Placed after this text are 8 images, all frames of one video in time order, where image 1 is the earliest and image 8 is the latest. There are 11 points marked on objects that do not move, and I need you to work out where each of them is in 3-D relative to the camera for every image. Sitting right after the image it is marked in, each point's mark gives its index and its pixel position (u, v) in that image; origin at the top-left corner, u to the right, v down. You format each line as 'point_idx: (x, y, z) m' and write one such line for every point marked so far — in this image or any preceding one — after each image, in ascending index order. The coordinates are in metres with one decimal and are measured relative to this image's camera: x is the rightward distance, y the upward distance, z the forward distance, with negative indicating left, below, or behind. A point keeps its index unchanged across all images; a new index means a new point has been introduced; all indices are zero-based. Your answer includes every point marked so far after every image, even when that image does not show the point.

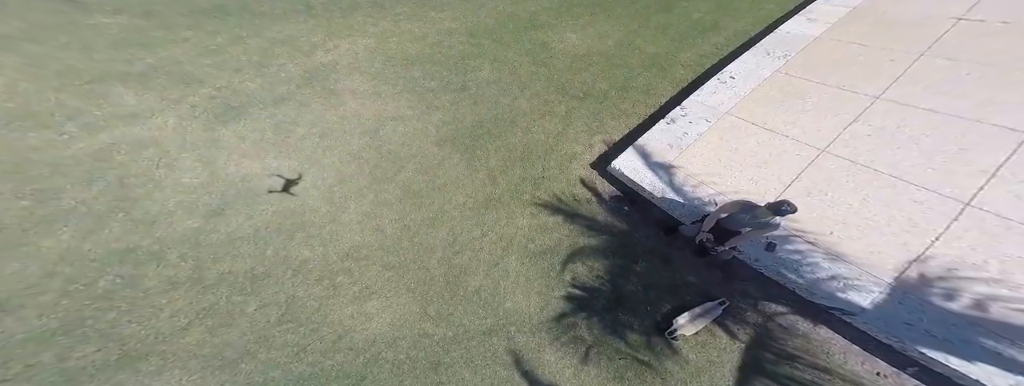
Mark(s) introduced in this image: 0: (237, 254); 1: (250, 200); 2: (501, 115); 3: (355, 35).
0: (-3.3, -0.7, +3.1) m
1: (-3.7, -0.1, +3.6) m
2: (-0.2, +1.5, +4.7) m
3: (-3.8, +3.7, +6.2) m
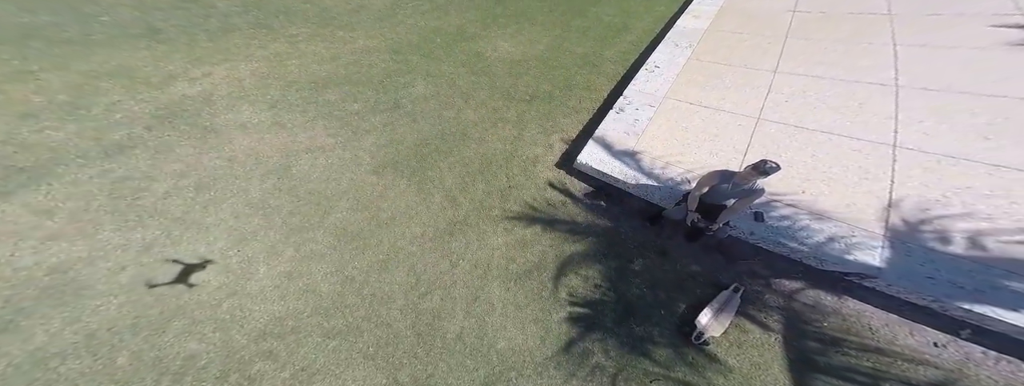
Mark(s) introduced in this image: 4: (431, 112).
0: (-3.3, -1.4, +1.8) m
1: (-3.8, -0.9, +2.2) m
2: (-1.0, +1.1, +4.3) m
3: (-5.3, +2.5, +4.9) m
4: (-1.4, +1.5, +4.5) m
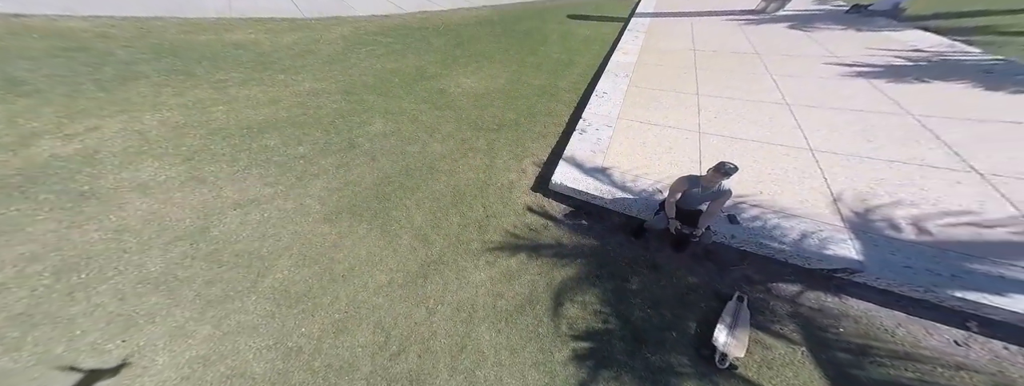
0: (-3.0, -1.7, +0.9) m
1: (-3.7, -1.4, +1.2) m
2: (-1.6, +0.4, +4.0) m
3: (-6.0, +1.3, +4.1) m
4: (-2.0, +0.7, +4.3) m
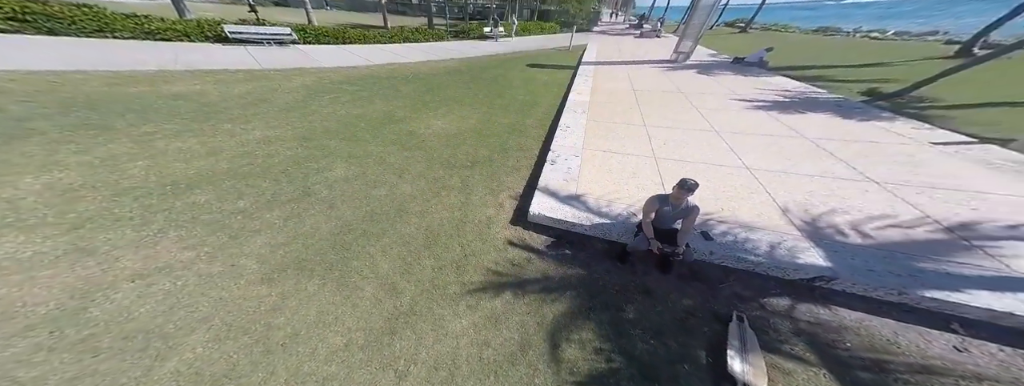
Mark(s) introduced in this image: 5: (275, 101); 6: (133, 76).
0: (-2.8, -1.7, 0.0) m
1: (-3.5, -1.5, +0.3) m
2: (-1.9, -0.2, +3.7) m
3: (-6.4, +0.4, +3.3) m
4: (-2.4, 0.0, +4.0) m
5: (-5.9, +2.2, +6.3) m
6: (-9.9, +3.0, +6.7) m
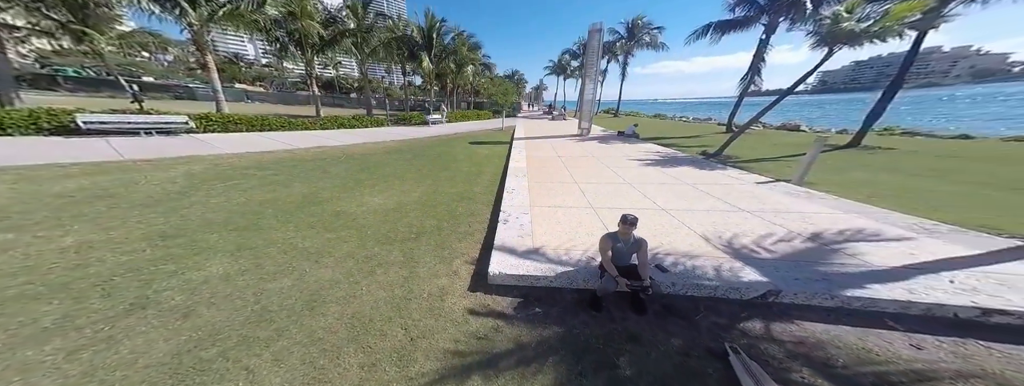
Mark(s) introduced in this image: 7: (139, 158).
0: (-2.1, -0.9, -1.4) m
1: (-2.9, -0.8, -1.2) m
2: (-2.4, -1.1, +2.7) m
3: (-6.7, -0.3, +1.3) m
4: (-3.0, -1.0, +2.9) m
5: (-7.2, +0.1, +4.8) m
6: (-11.3, +0.7, +4.3) m
7: (-10.8, +1.0, +7.5) m
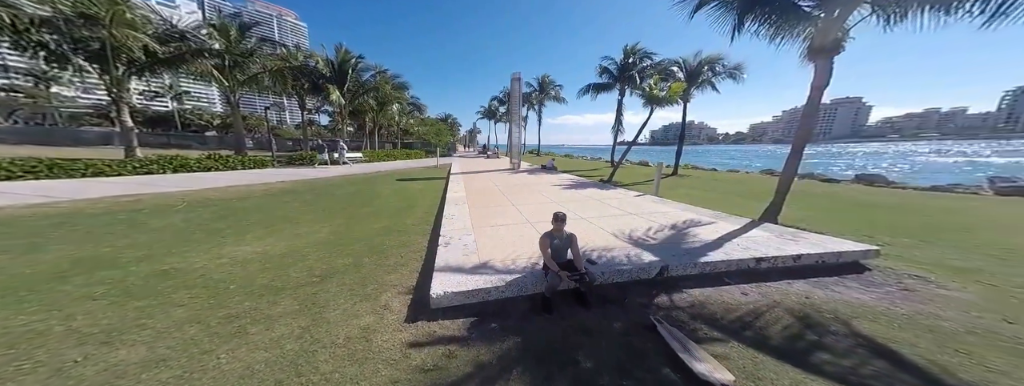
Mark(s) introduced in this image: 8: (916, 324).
0: (-1.0, +0.1, -2.0) m
1: (-1.8, +0.1, -2.2) m
2: (-2.7, -1.1, +1.5) m
3: (-6.2, -0.1, -1.2) m
4: (-3.3, -1.1, +1.4) m
5: (-8.0, -0.6, +1.8) m
6: (-11.7, +0.1, 0.0) m
7: (-12.5, -0.4, +3.1) m
8: (+4.1, -1.3, +2.7) m
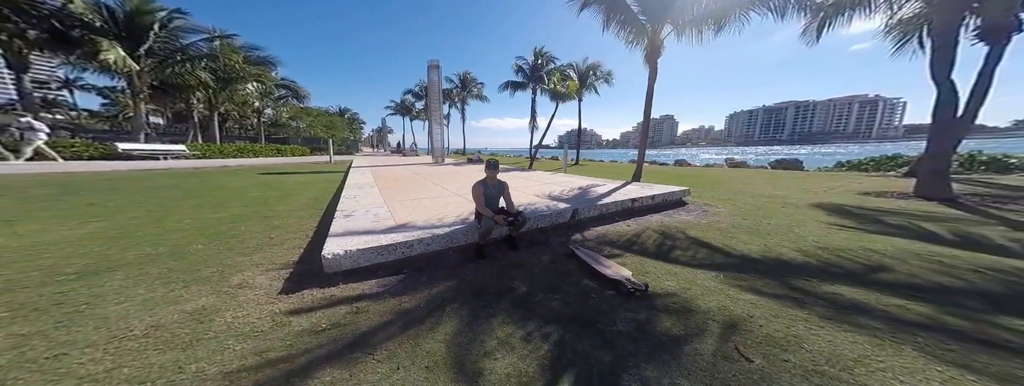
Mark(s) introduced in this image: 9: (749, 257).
0: (+0.2, +1.0, -2.3) m
1: (-0.5, +1.0, -2.8) m
2: (-2.7, -0.5, +0.2) m
3: (-5.0, +0.6, -3.6) m
4: (-3.2, -0.5, -0.1) m
5: (-7.7, -0.2, -1.6) m
6: (-10.4, +0.4, -4.7) m
7: (-12.4, -0.3, -2.2) m
8: (+3.1, -0.5, +4.0) m
9: (+2.8, -0.8, +3.1) m
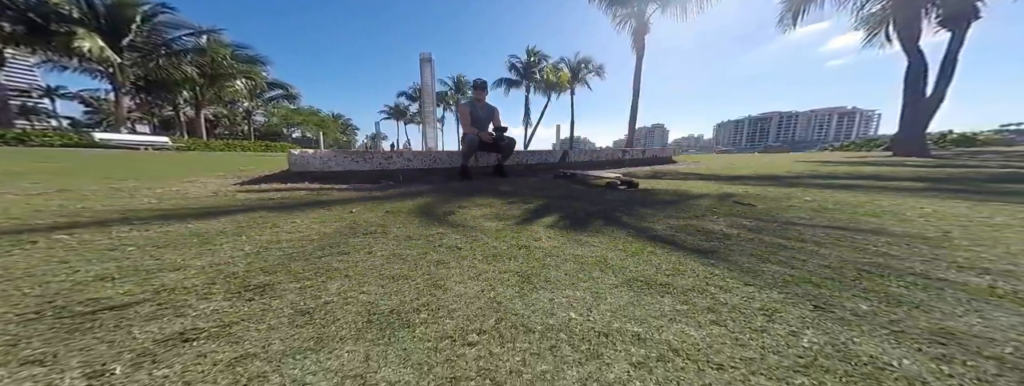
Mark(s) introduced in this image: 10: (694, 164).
0: (+0.1, +2.4, -2.3) m
1: (-0.6, +2.5, -2.8) m
2: (-2.9, +0.7, -0.1) m
3: (-5.0, +2.1, -3.7) m
4: (-3.4, +0.7, -0.3) m
5: (-7.8, +1.1, -1.9) m
6: (-10.4, +2.0, -5.0) m
7: (-12.4, +1.1, -2.6) m
8: (+2.9, +0.3, +3.9) m
9: (+2.7, +0.2, +2.9) m
10: (+3.2, +0.5, +4.4) m
